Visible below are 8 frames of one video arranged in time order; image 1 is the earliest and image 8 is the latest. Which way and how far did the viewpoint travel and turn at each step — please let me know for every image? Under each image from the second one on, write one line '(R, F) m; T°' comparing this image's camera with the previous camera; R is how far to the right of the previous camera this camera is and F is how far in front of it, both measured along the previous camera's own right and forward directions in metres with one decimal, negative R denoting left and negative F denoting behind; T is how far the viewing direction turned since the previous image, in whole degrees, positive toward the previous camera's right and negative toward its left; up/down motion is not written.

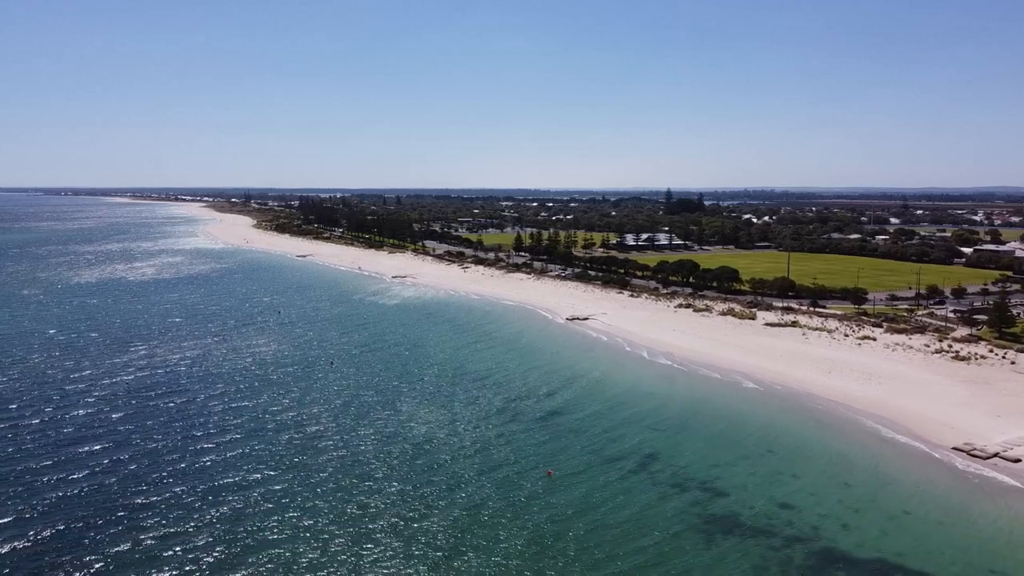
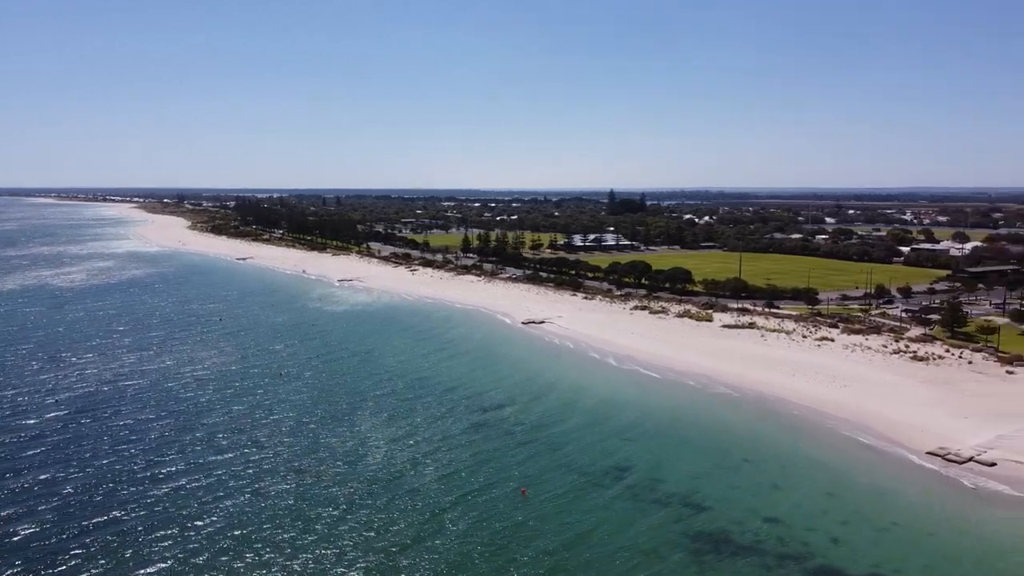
(-0.7, +1.2) m; +4°
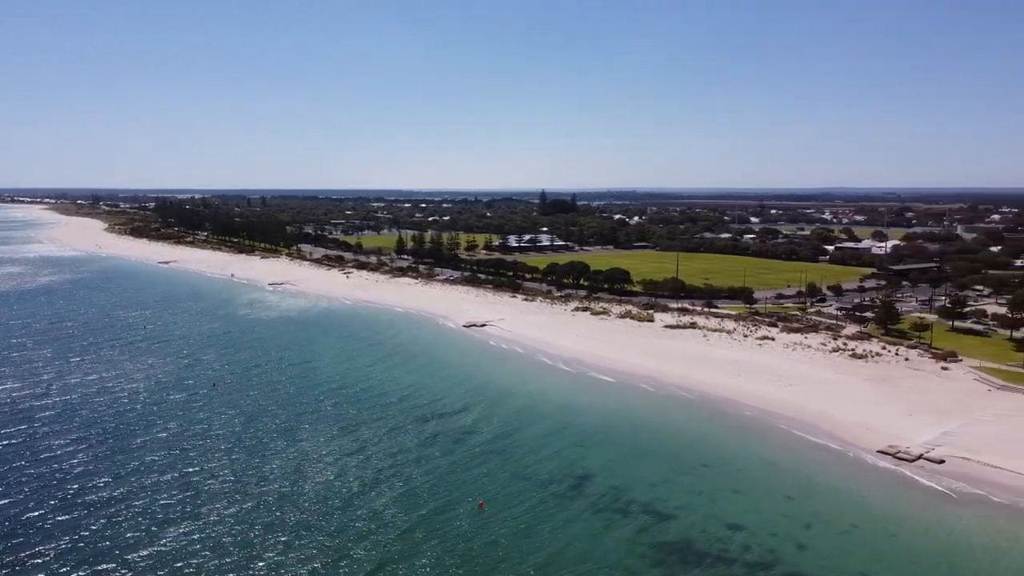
(-0.6, +0.8) m; +5°
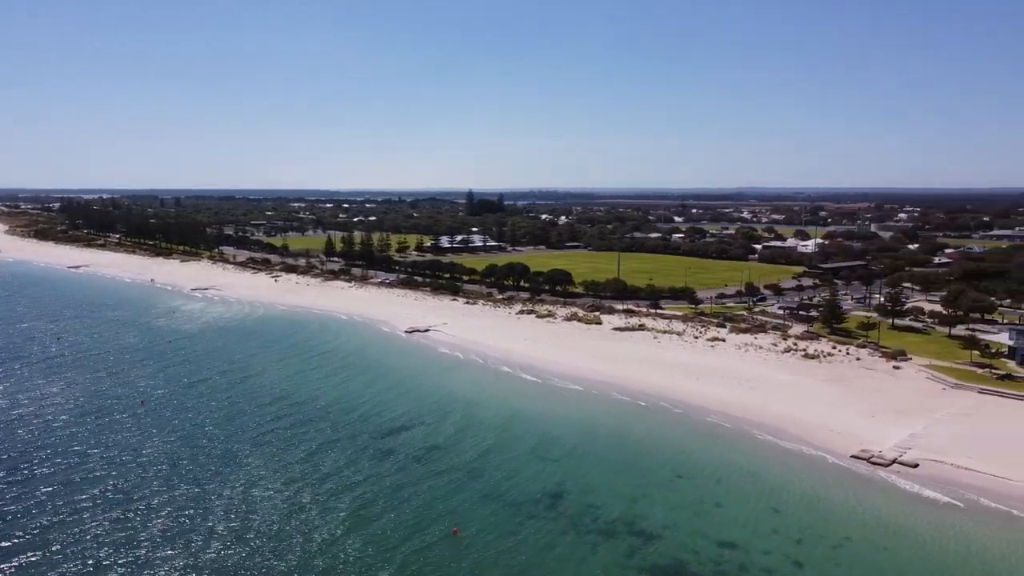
(-1.1, +1.5) m; +5°
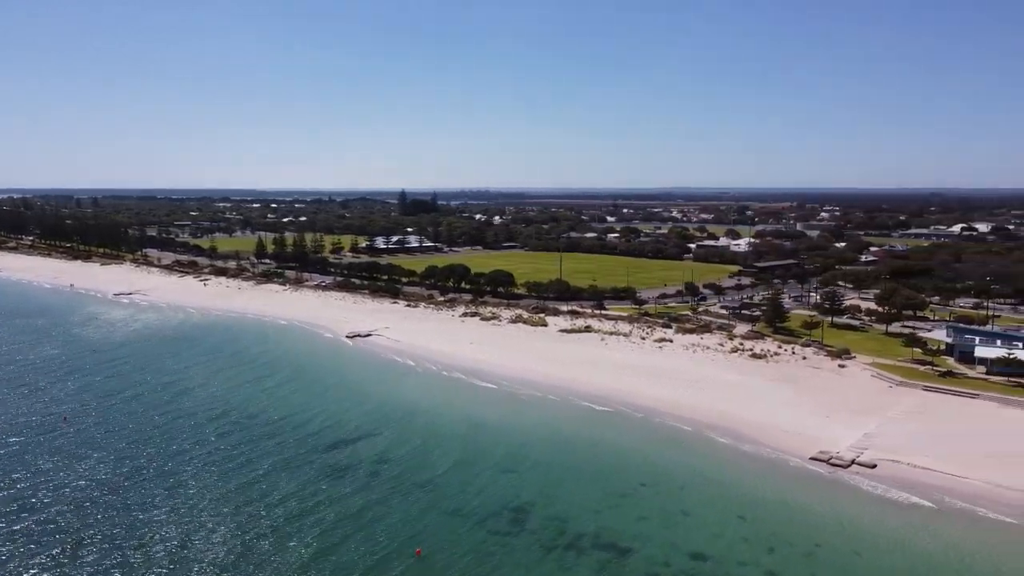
(-0.6, +0.9) m; +5°
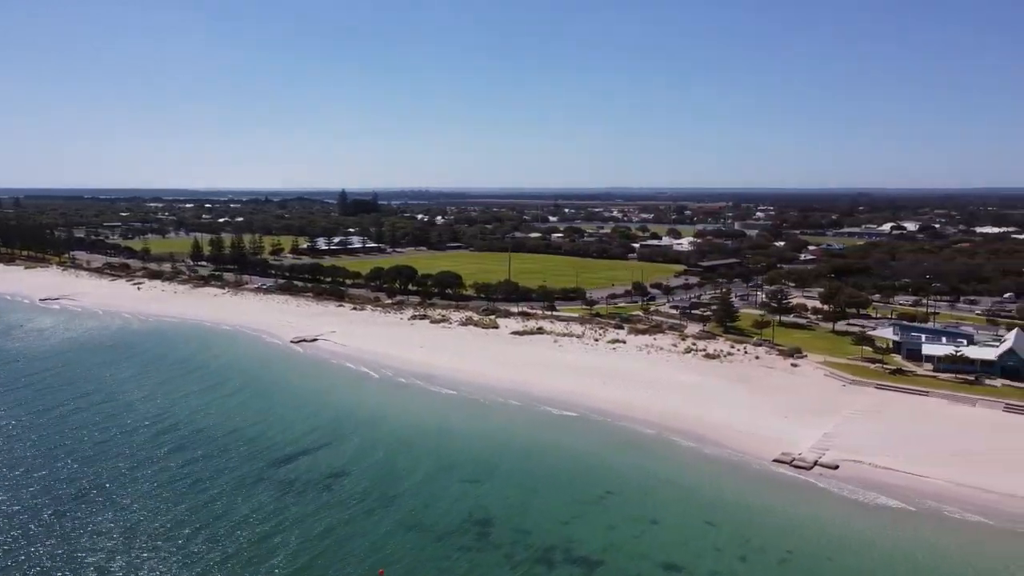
(-0.5, +0.7) m; +4°
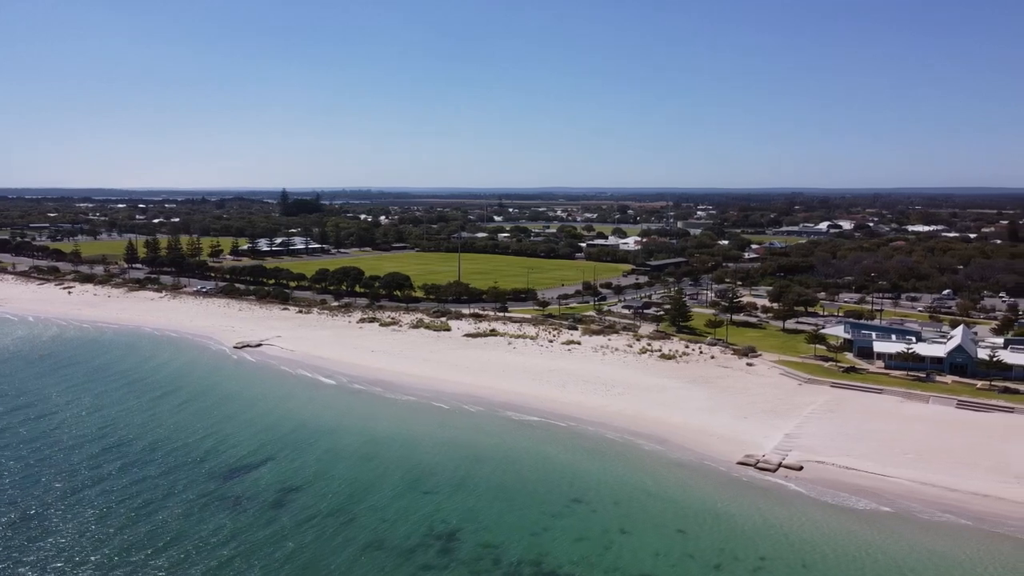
(-0.4, +0.8) m; +4°
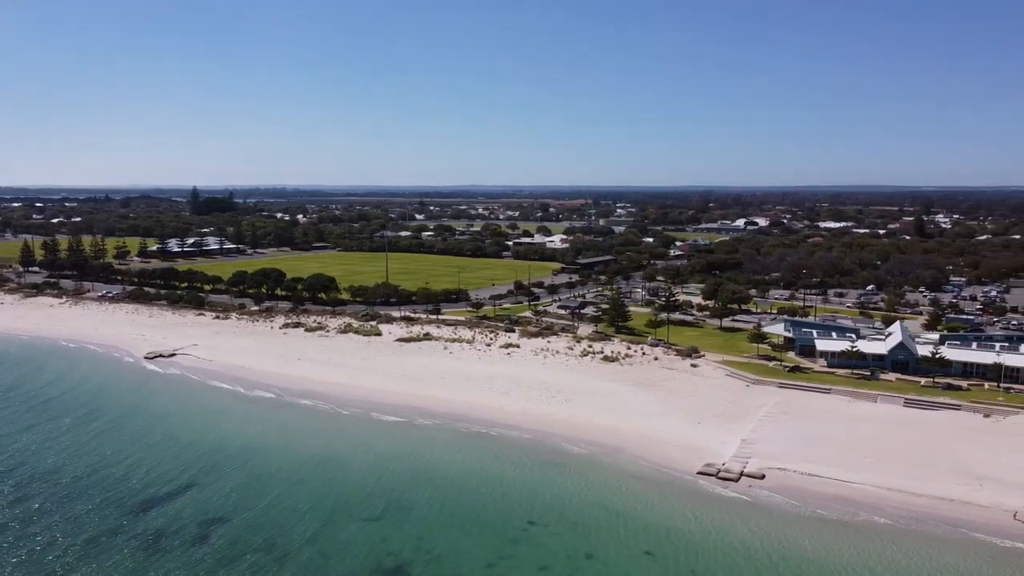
(-0.7, +1.6) m; +6°
